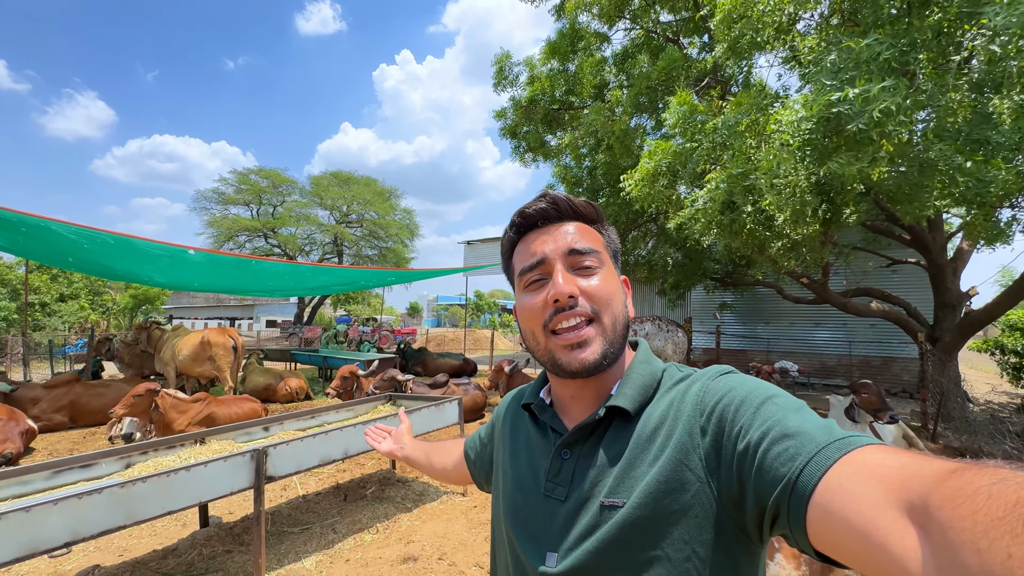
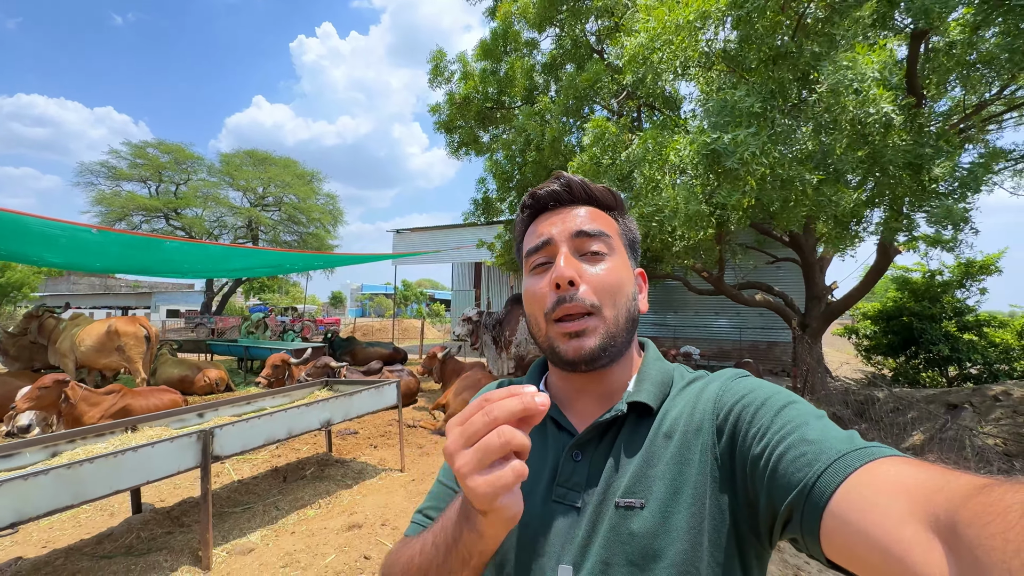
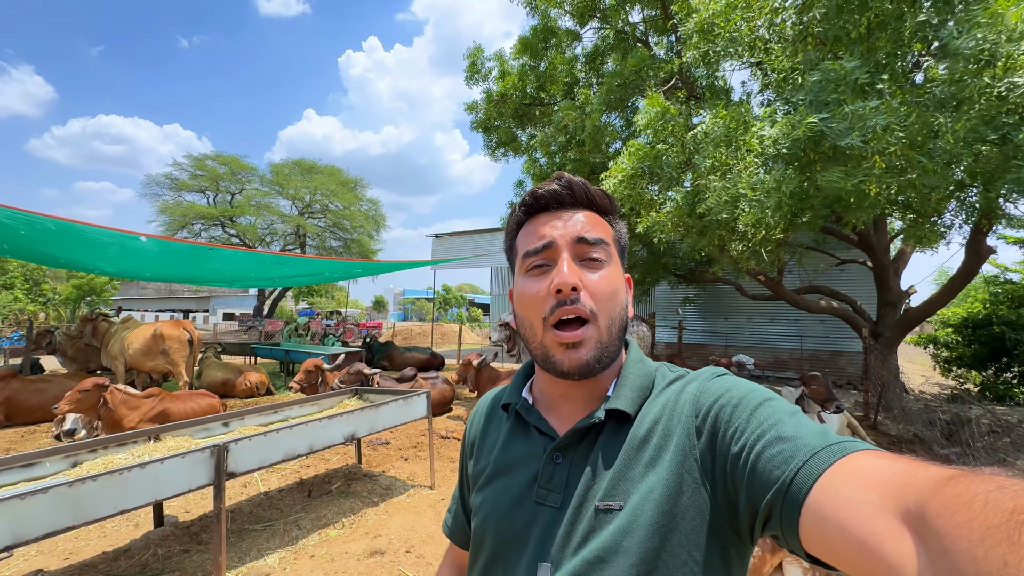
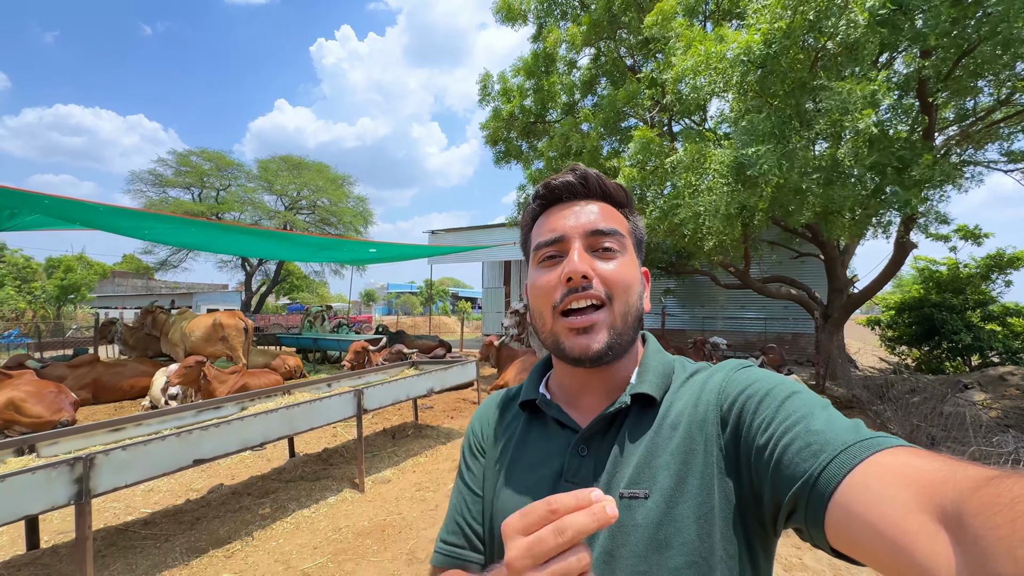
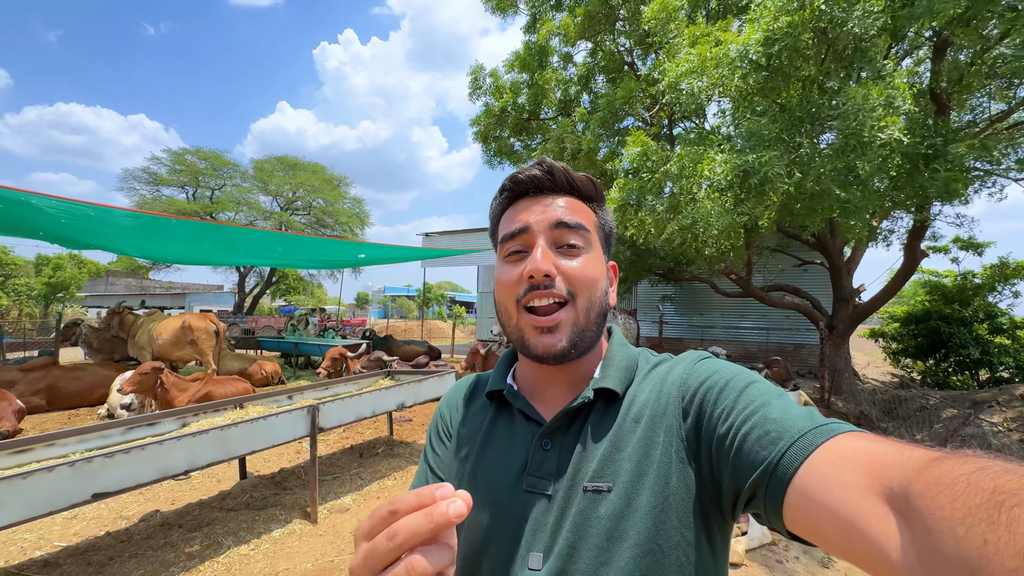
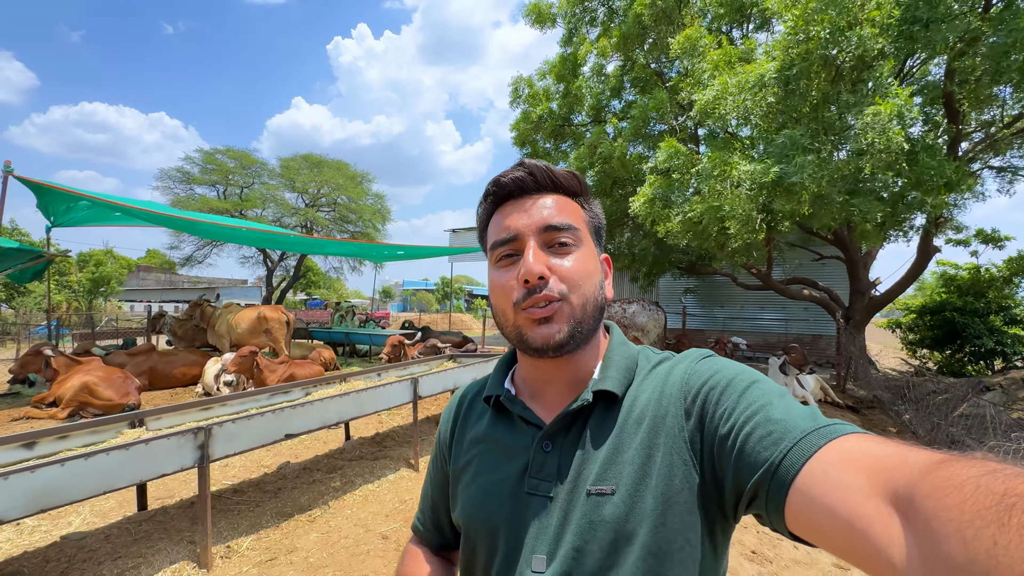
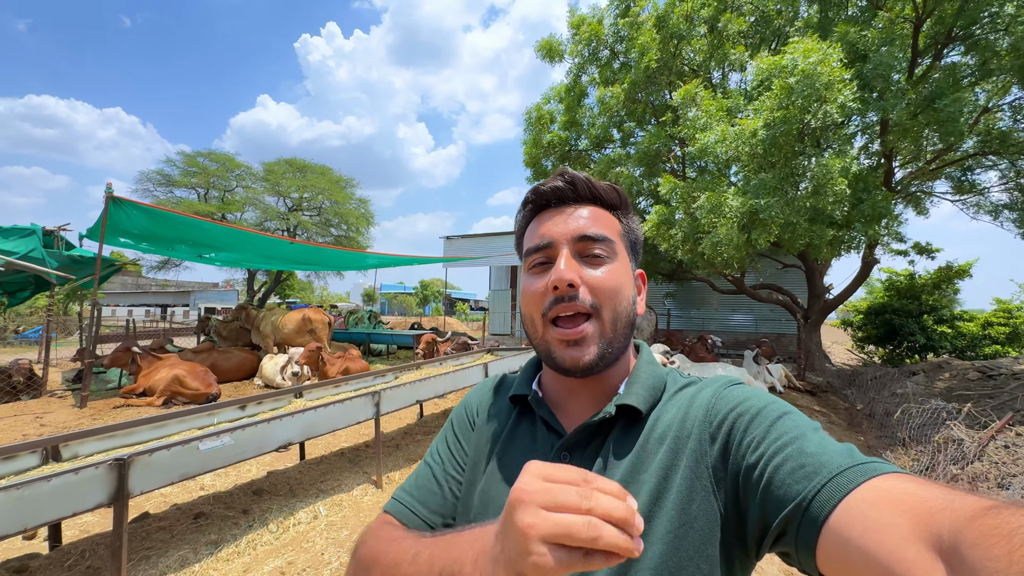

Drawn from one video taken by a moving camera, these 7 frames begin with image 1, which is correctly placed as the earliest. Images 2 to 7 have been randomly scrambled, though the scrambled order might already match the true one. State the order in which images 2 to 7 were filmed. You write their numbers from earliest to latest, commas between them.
3, 2, 5, 4, 6, 7
